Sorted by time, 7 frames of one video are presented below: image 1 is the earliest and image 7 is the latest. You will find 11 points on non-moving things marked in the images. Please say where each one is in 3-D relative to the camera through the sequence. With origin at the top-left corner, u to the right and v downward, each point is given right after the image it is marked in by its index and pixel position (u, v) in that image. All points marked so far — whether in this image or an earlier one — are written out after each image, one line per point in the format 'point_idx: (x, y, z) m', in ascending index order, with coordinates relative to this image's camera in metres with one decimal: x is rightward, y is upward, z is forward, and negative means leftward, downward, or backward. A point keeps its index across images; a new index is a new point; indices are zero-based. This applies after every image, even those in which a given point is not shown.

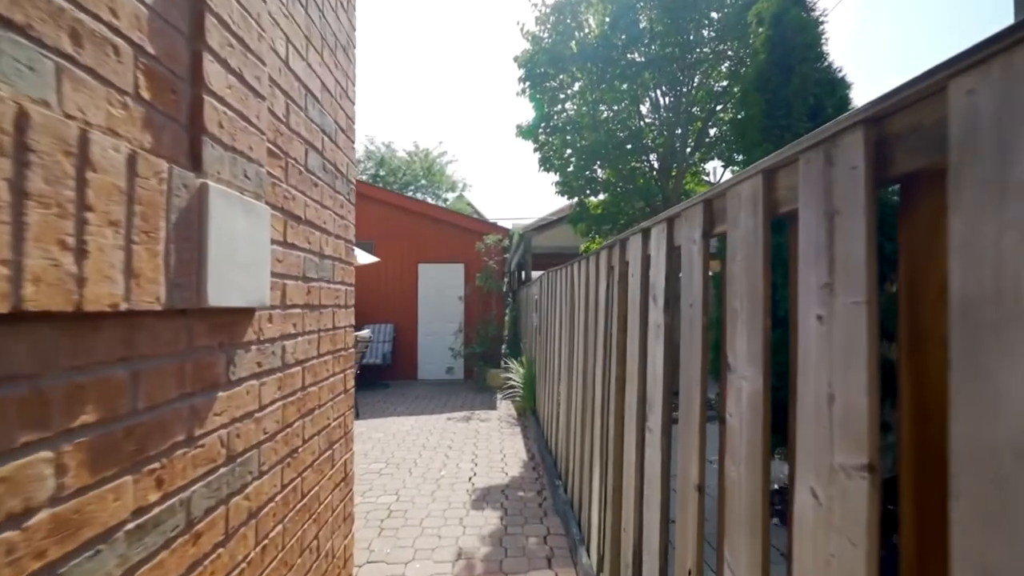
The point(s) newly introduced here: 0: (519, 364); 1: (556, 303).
0: (+0.1, -1.1, +6.6) m
1: (+0.4, -0.2, +4.4) m
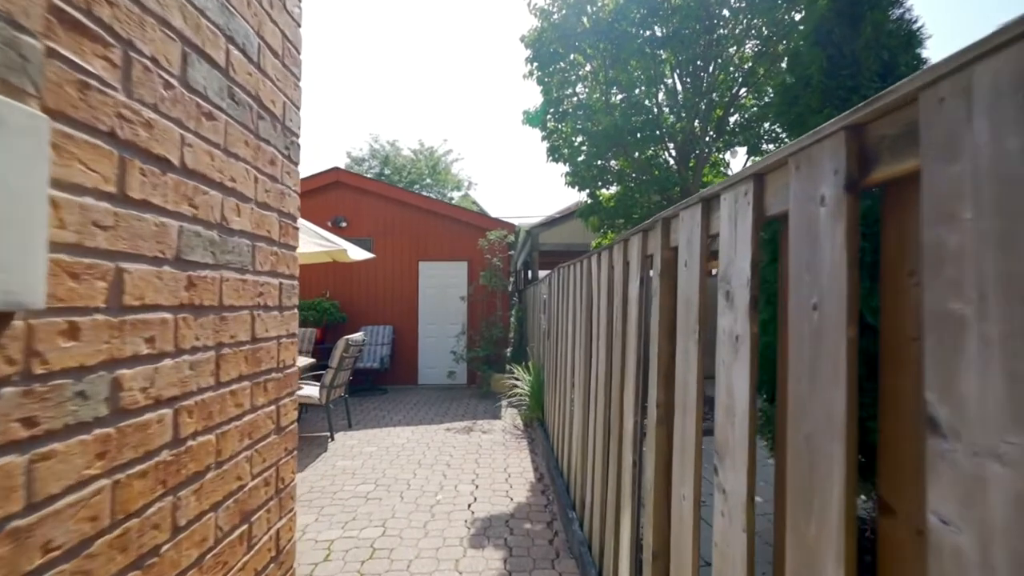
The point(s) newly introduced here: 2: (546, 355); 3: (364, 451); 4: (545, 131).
0: (+0.2, -1.1, +6.1) m
1: (+0.5, -0.1, +3.9) m
2: (+0.4, -0.7, +4.9) m
3: (-1.4, -1.6, +4.5) m
4: (+0.5, +2.3, +6.8) m
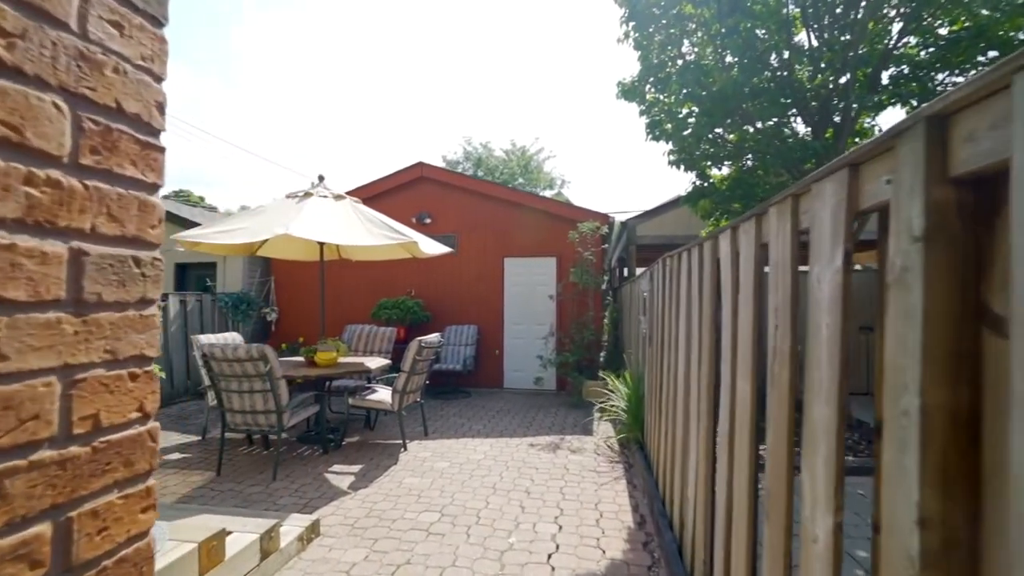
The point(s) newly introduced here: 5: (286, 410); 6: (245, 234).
0: (+1.2, -1.0, +5.2) m
1: (+1.1, -0.1, +3.0) m
2: (+1.2, -0.7, +4.1) m
3: (-0.7, -1.6, +4.0) m
4: (+1.7, +2.4, +5.9) m
5: (-1.9, -1.0, +3.8) m
6: (-2.3, +0.5, +3.9) m
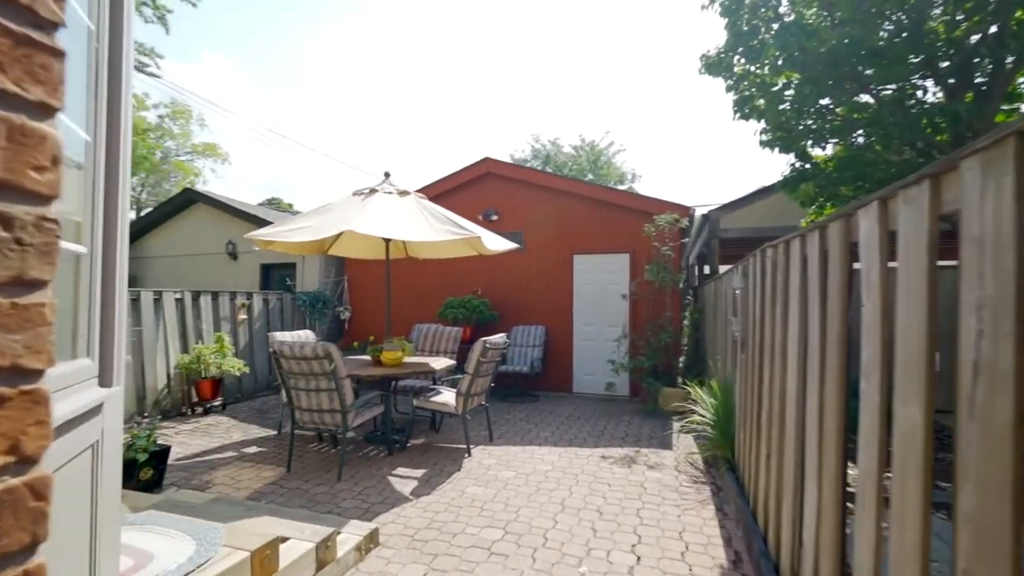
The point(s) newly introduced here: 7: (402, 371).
0: (+2.0, -1.0, +4.7) m
1: (+1.5, -0.1, +2.5) m
2: (+1.7, -0.7, +3.6) m
3: (-0.1, -1.5, +3.7) m
4: (+2.5, +2.4, +5.3) m
5: (-1.3, -1.0, +3.7) m
6: (-1.7, +0.5, +3.9) m
7: (-1.1, -0.8, +4.5) m
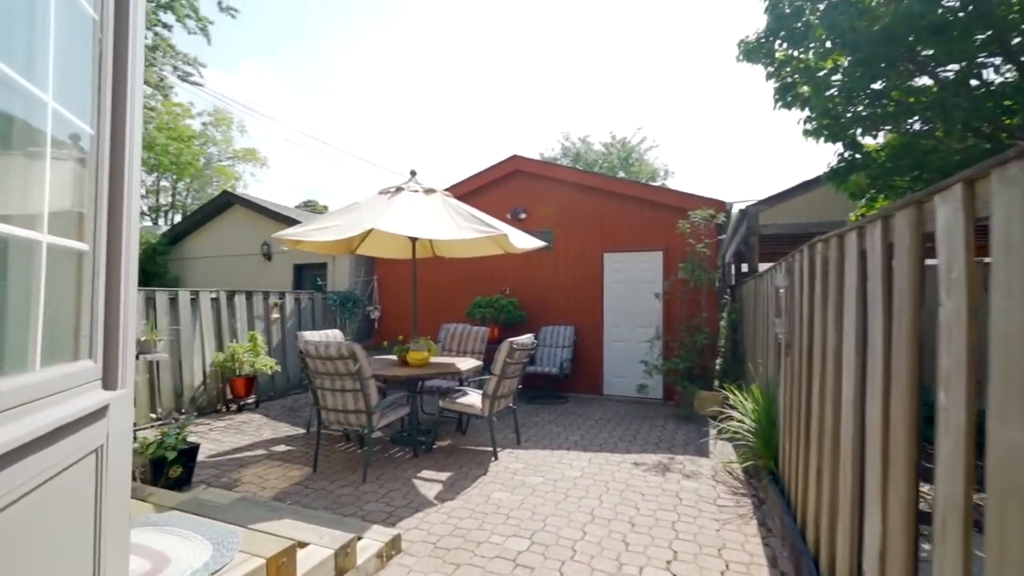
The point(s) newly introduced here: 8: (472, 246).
0: (+2.2, -1.0, +4.4) m
1: (+1.6, -0.1, +2.3) m
2: (+1.9, -0.7, +3.3) m
3: (+0.1, -1.5, +3.6) m
4: (+2.8, +2.4, +5.0) m
5: (-1.1, -1.0, +3.7) m
6: (-1.5, +0.5, +3.9) m
7: (-0.8, -0.8, +4.4) m
8: (-0.5, +0.5, +5.2) m
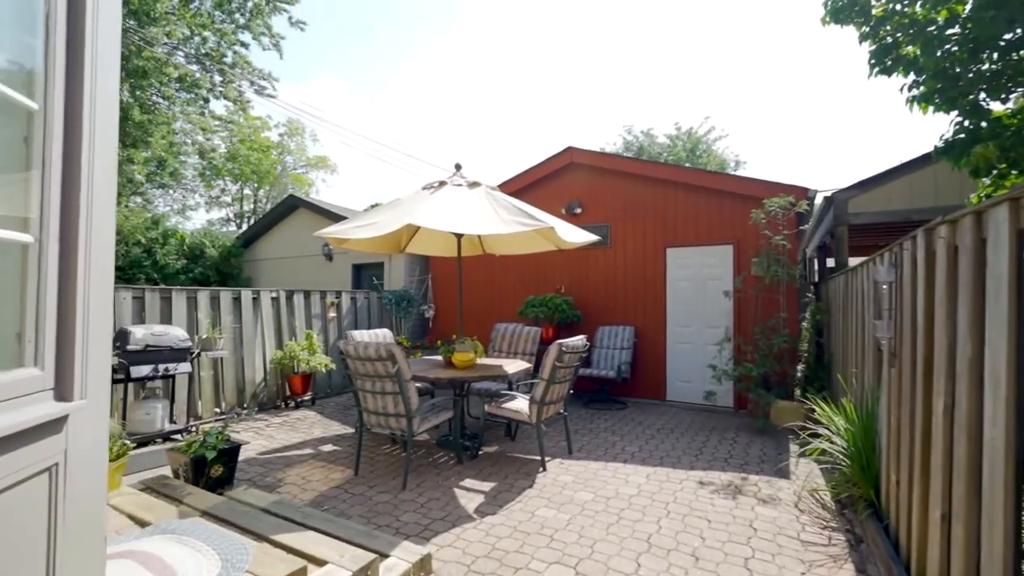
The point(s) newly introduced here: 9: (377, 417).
0: (+2.7, -1.0, +3.8) m
1: (+1.7, -0.1, +1.8) m
2: (+2.2, -0.6, +2.8) m
3: (+0.5, -1.5, +3.3) m
4: (+3.3, +2.4, +4.3) m
5: (-0.7, -1.0, +3.5) m
6: (-1.1, +0.5, +3.8) m
7: (-0.4, -0.8, +4.2) m
8: (+0.1, +0.5, +4.9) m
9: (-1.1, -1.0, +3.7) m
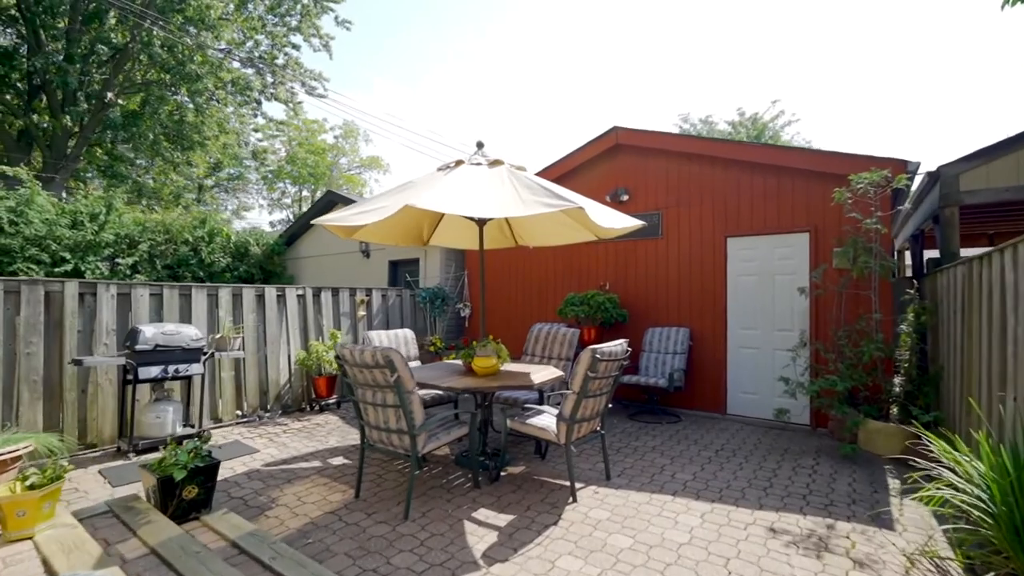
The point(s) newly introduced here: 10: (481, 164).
0: (+2.8, -0.9, +2.9) m
1: (+1.7, 0.0, +1.0) m
2: (+2.3, -0.6, +1.9) m
3: (+0.6, -1.5, +2.6) m
4: (+3.5, +2.5, +3.3) m
5: (-0.6, -0.9, +3.0) m
6: (-0.9, +0.5, +3.3) m
7: (-0.1, -0.7, +3.6) m
8: (+0.4, +0.5, +4.3) m
9: (-0.9, -1.0, +3.2) m
10: (-0.3, +1.0, +3.8) m
